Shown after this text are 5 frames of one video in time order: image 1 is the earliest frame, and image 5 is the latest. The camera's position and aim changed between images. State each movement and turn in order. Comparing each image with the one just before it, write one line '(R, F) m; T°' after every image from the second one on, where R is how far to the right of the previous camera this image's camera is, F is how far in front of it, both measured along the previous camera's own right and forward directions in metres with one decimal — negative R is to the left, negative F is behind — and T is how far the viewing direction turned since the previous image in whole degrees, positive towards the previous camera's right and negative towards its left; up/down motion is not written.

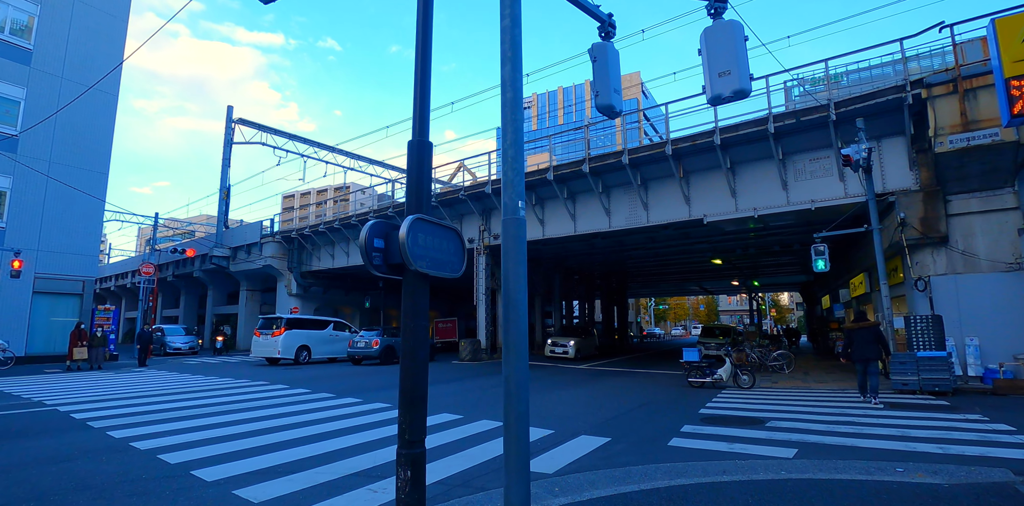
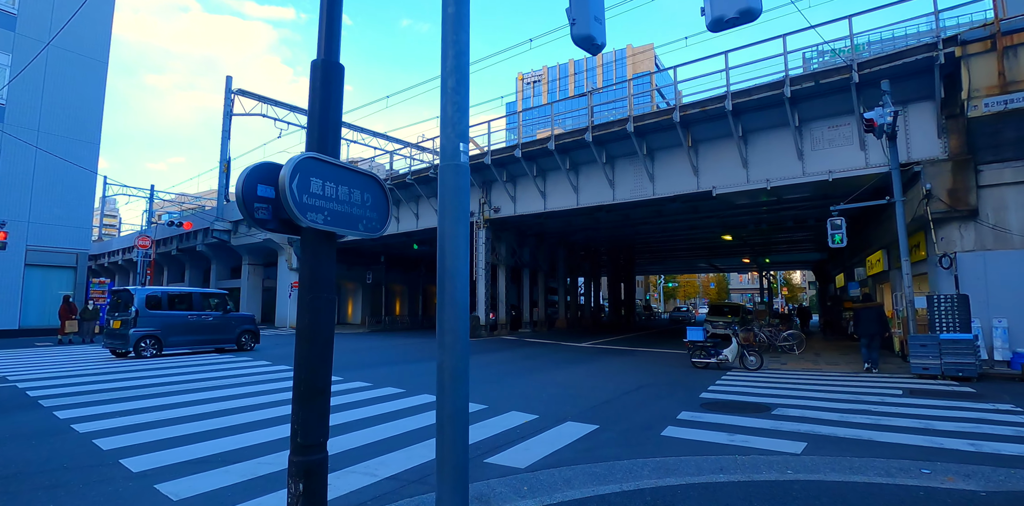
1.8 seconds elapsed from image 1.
(+0.4, +0.8) m; -1°
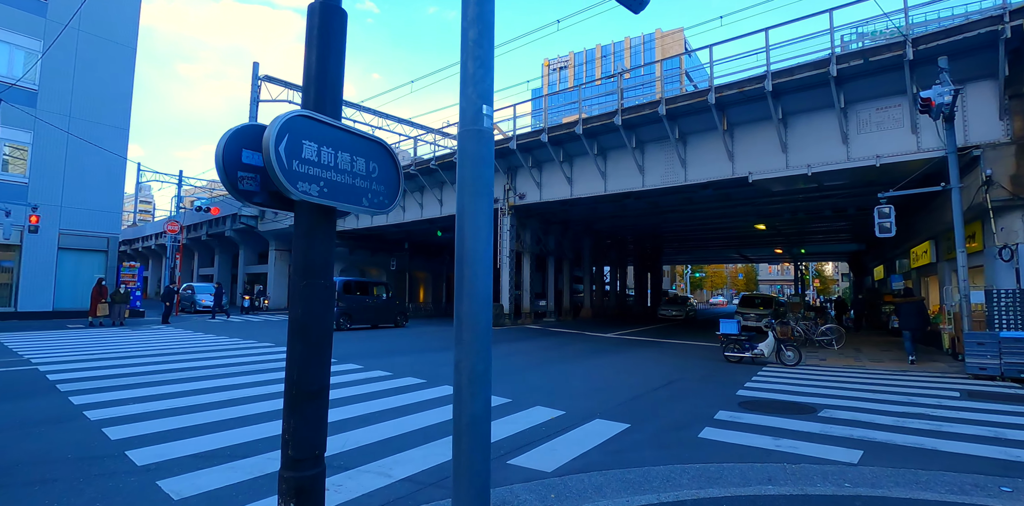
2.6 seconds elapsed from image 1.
(0.0, +0.5) m; -3°
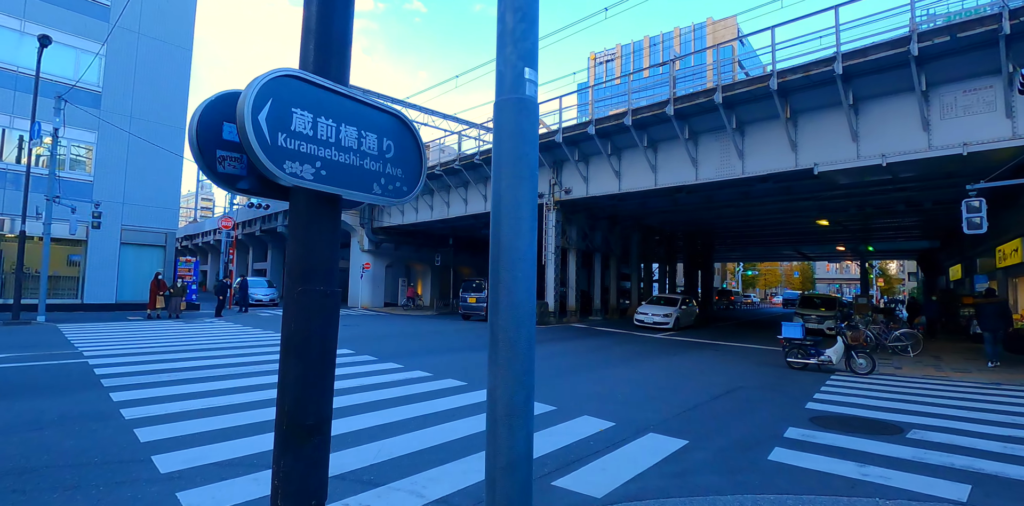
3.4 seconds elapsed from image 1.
(0.0, +0.5) m; -5°
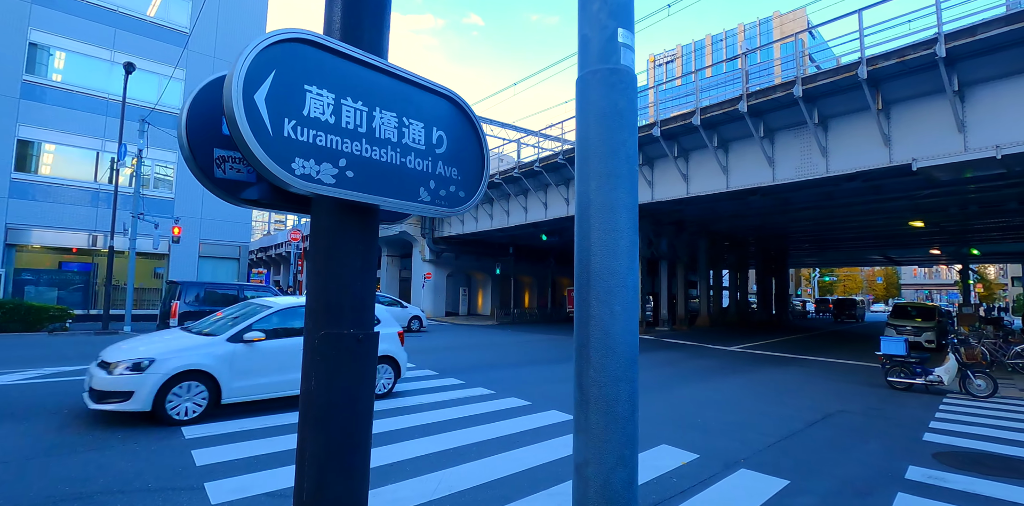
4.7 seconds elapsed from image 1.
(-0.1, +0.5) m; -7°
